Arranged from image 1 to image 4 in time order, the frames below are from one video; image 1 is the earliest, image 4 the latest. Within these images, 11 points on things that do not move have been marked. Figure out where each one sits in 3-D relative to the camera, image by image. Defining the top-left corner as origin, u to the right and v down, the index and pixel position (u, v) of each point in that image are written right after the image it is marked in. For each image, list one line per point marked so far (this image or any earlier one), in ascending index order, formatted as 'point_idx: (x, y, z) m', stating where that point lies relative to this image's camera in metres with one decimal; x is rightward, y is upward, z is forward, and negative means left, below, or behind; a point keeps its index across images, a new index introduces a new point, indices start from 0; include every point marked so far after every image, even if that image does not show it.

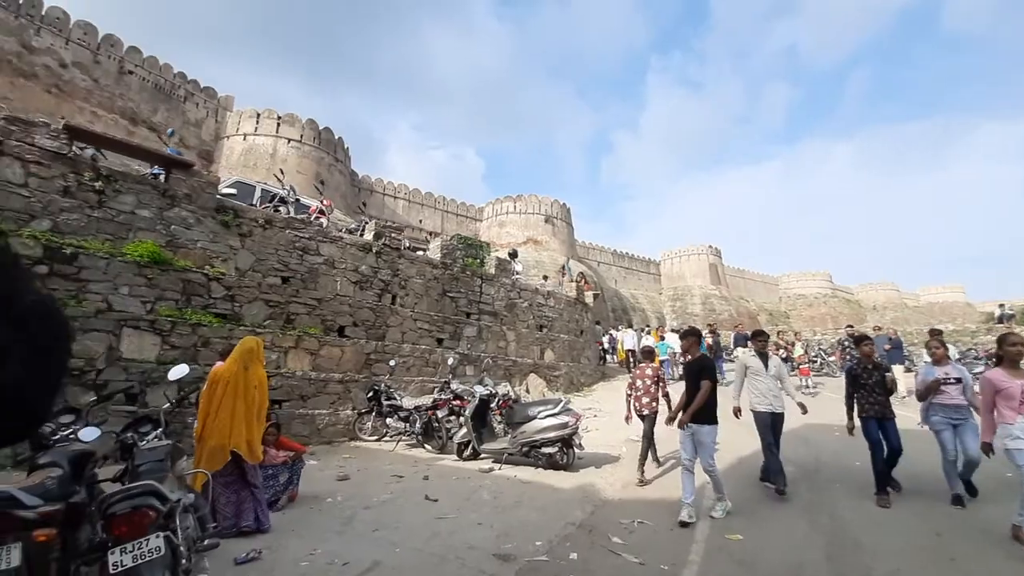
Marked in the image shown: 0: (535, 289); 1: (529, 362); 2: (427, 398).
0: (+0.5, 0.0, +11.6) m
1: (+0.4, -1.7, +10.9) m
2: (-1.3, -1.6, +7.1) m
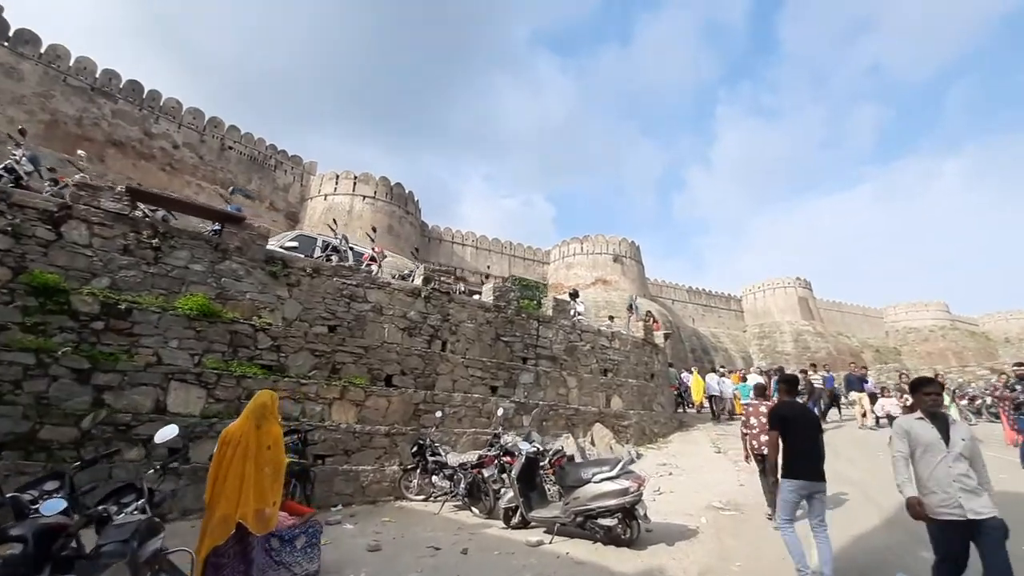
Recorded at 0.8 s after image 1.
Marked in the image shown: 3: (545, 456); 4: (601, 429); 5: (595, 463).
0: (+1.9, -1.0, +10.8) m
1: (+1.7, -2.5, +10.0) m
2: (-0.5, -2.2, +6.5) m
3: (+0.4, -2.0, +5.7) m
4: (+1.7, -2.8, +9.7) m
5: (+0.9, -1.9, +5.2) m
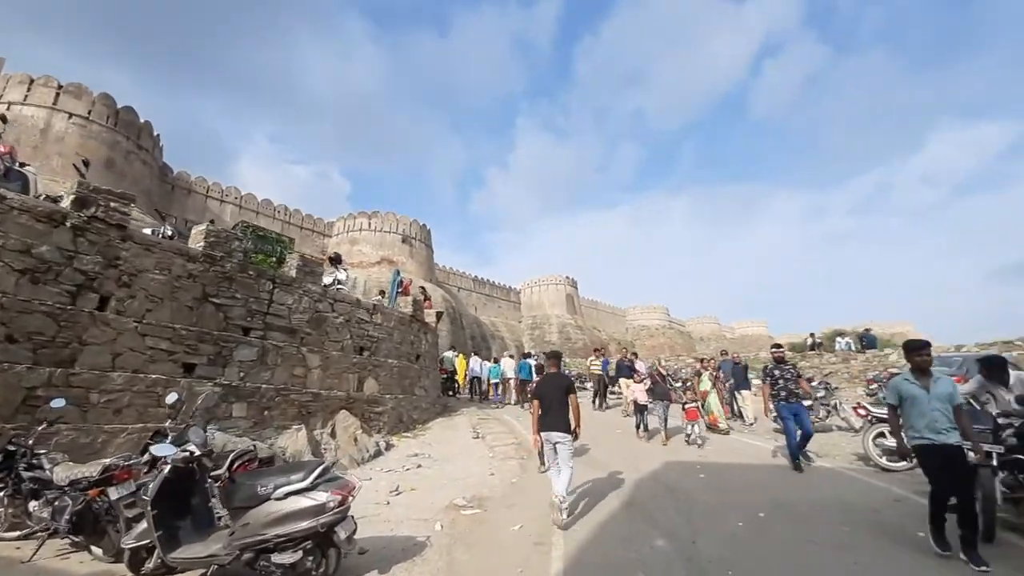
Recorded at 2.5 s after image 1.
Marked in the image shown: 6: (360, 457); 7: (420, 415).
0: (-2.9, -0.3, +9.1) m
1: (-2.9, -1.8, +8.3) m
2: (-3.5, -1.5, +4.2) m
3: (-2.3, -1.4, +3.8) m
4: (-2.8, -2.1, +8.1) m
5: (-1.7, -1.3, +3.6) m
6: (-2.3, -2.6, +7.4) m
7: (-2.0, -2.7, +10.3) m
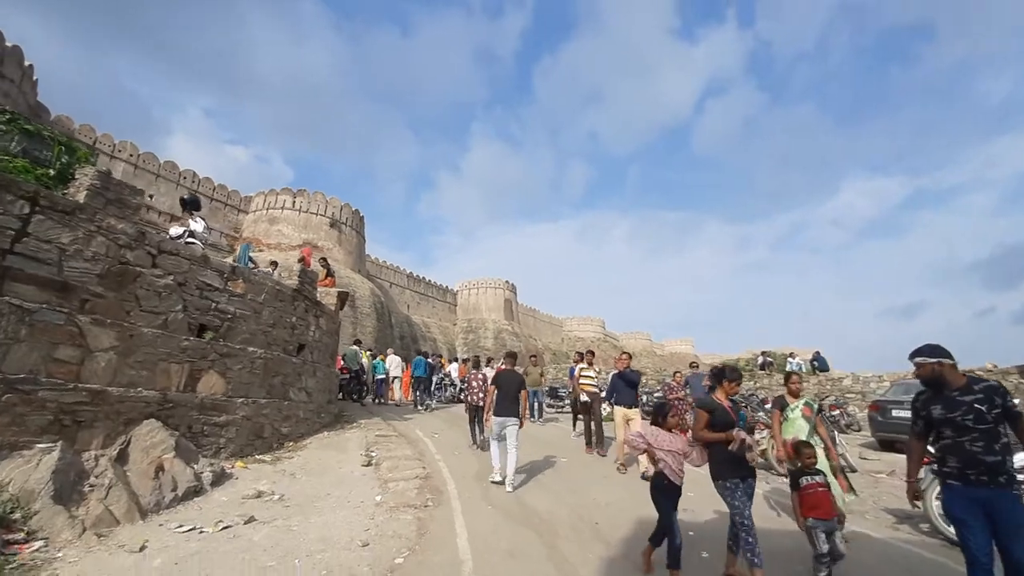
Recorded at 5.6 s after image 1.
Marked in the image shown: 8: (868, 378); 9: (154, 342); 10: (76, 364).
0: (-3.9, +0.4, +6.2) m
1: (-4.0, -1.2, +5.3) m
2: (-4.0, -0.8, +1.2) m
3: (-2.8, -0.7, +1.0) m
4: (-3.8, -1.4, +5.1) m
5: (-2.1, -0.7, +0.8) m
6: (-3.3, -2.0, +4.5) m
7: (-3.3, -2.1, +7.4) m
8: (+11.4, -2.9, +15.5) m
9: (-4.0, -0.6, +5.5) m
10: (-4.3, -0.7, +4.8) m
